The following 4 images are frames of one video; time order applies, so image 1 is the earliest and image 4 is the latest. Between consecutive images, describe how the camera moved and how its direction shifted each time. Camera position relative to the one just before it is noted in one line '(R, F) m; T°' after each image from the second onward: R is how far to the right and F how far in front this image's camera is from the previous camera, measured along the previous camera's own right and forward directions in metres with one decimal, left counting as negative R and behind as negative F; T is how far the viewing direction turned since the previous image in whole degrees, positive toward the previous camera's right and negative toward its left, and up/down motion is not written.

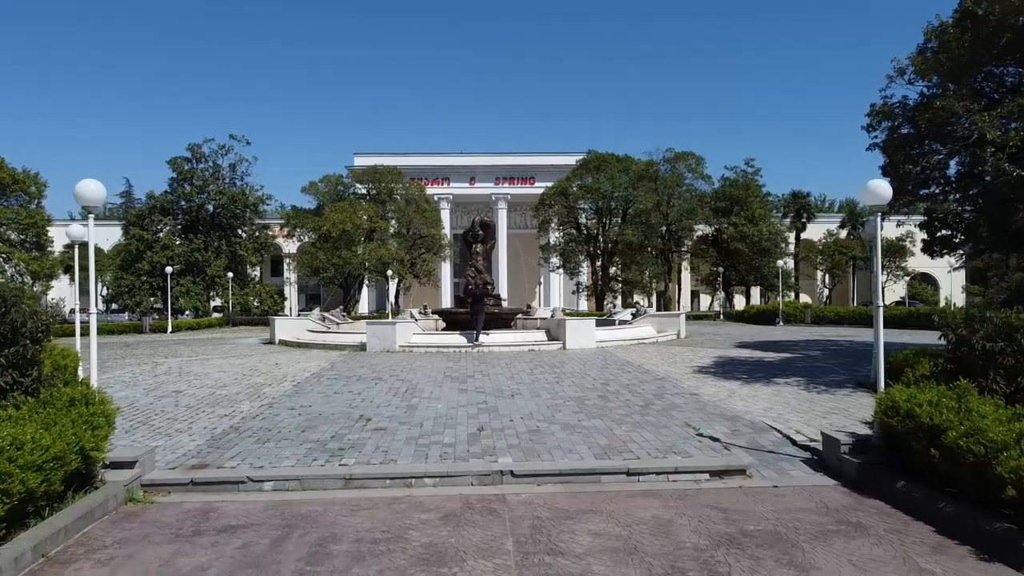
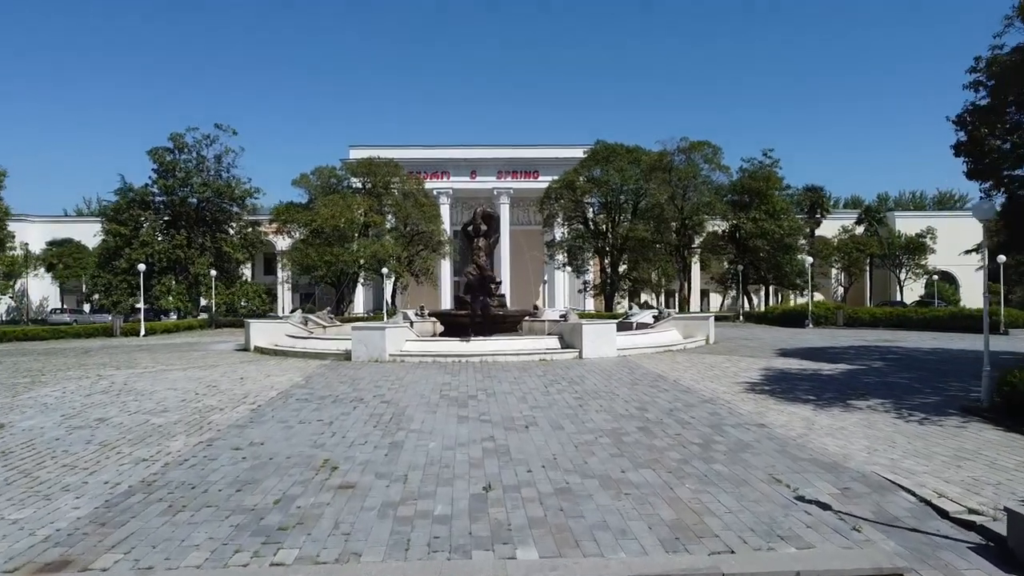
(-0.2, +2.5) m; 0°
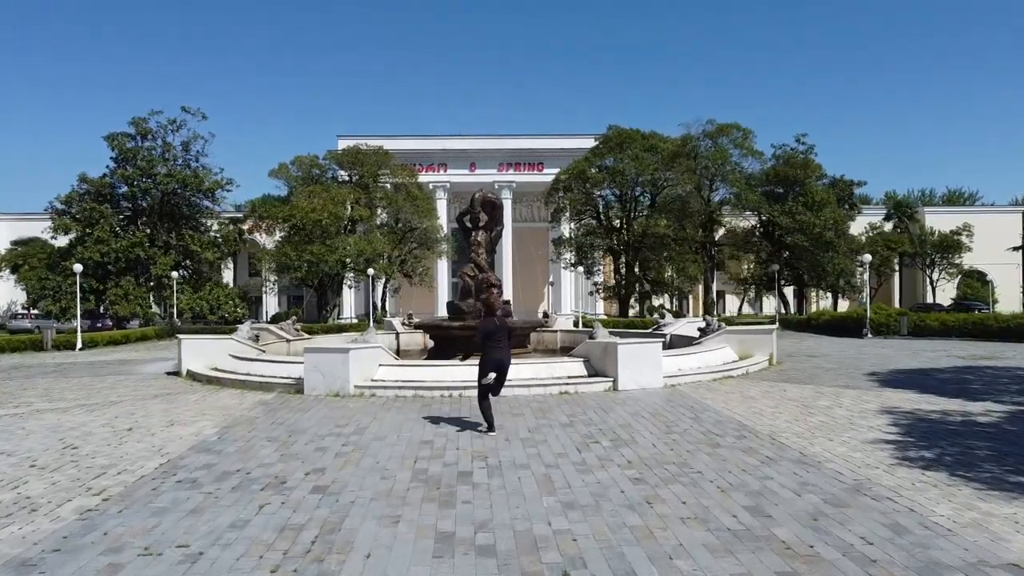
(-0.1, +4.2) m; 0°
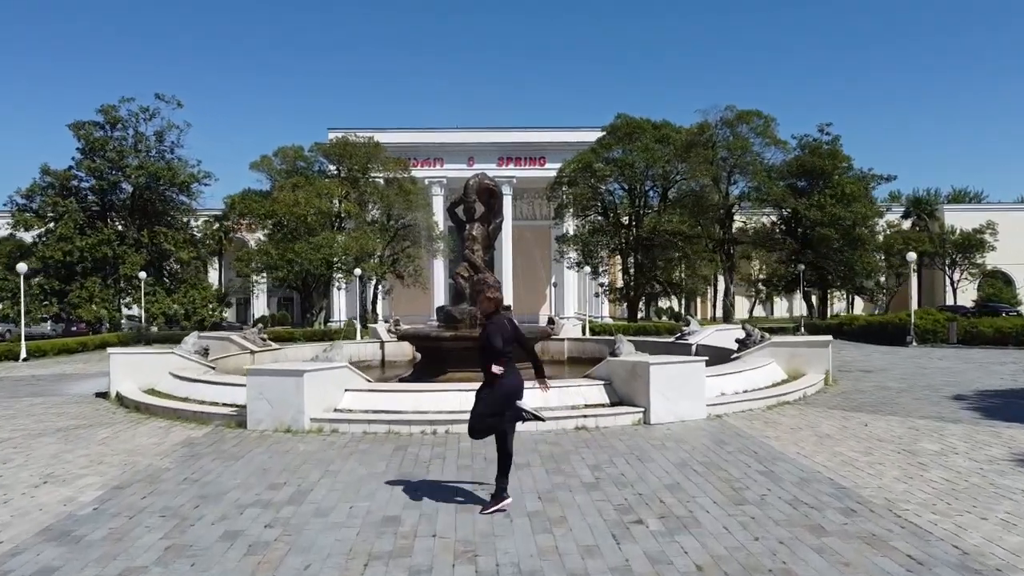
(0.0, +2.6) m; 0°
